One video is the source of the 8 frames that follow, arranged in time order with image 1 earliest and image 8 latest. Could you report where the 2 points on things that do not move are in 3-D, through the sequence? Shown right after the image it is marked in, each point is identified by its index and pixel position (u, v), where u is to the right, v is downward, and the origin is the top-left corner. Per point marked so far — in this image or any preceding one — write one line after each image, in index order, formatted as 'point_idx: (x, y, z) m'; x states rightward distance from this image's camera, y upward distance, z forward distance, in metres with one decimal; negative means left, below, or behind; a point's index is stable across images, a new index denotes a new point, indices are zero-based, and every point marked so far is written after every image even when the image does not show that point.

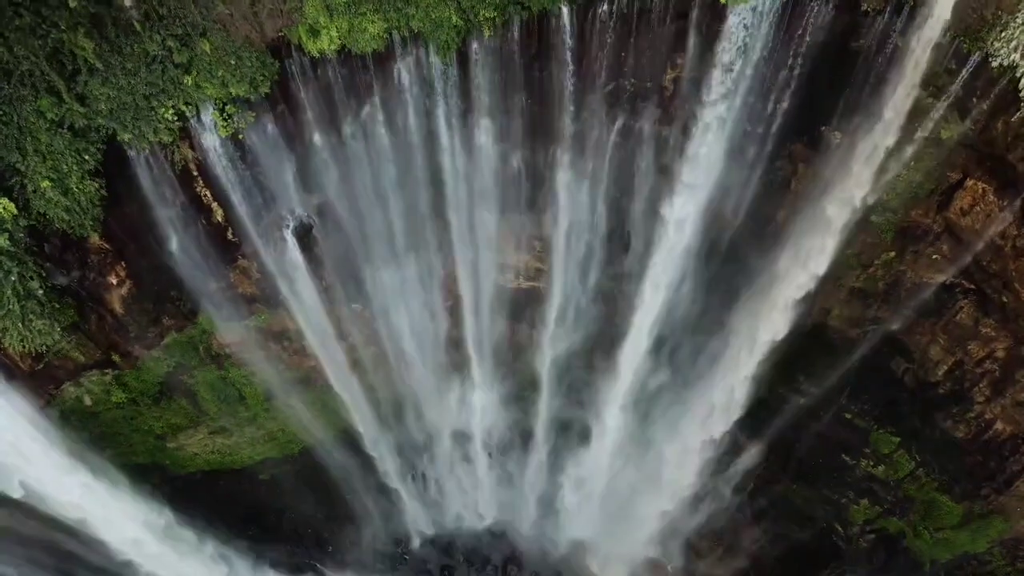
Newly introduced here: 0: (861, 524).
0: (+5.6, -3.8, +11.4) m
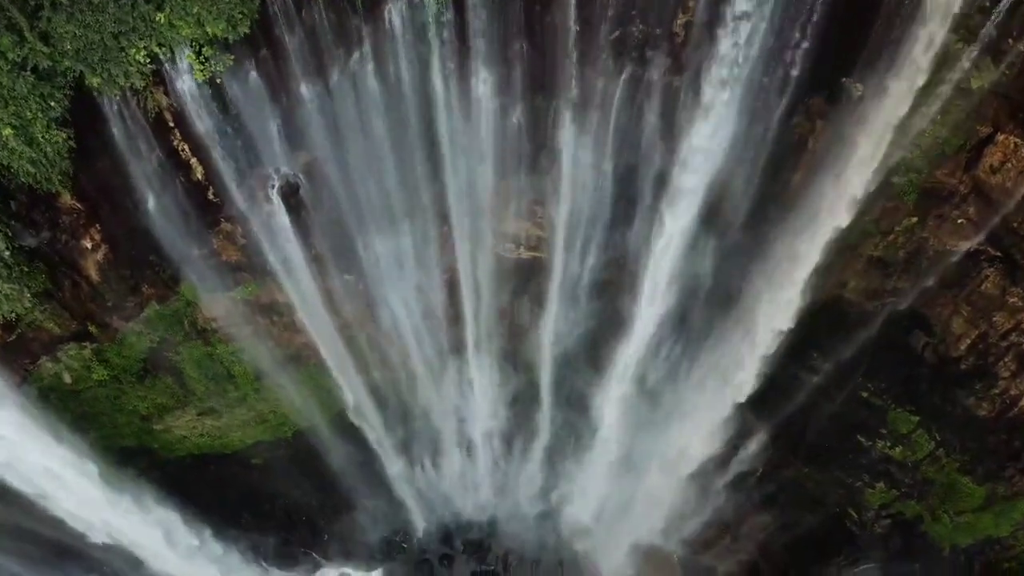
0: (+5.6, -3.4, +10.9) m
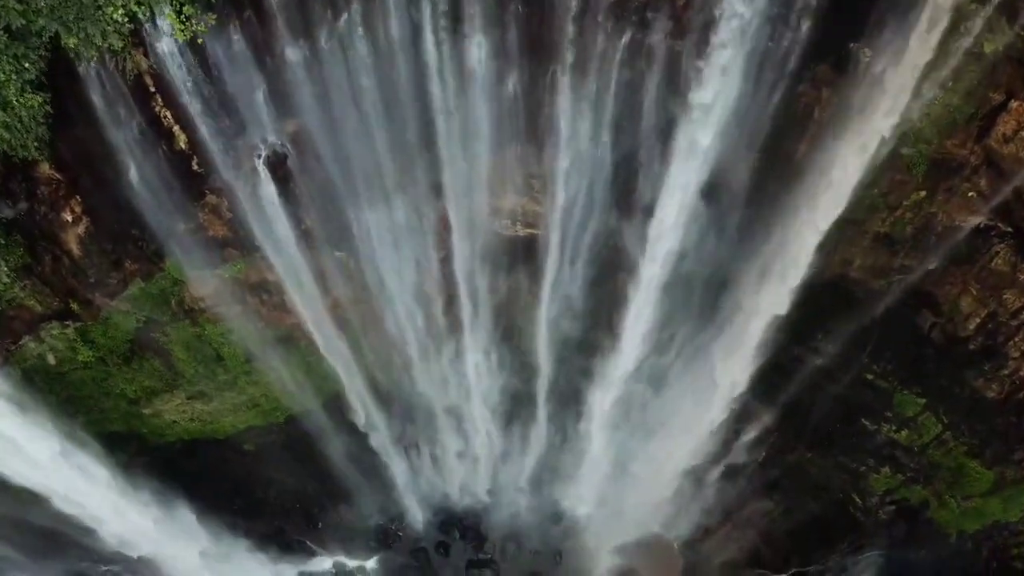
0: (+5.5, -3.1, +10.7) m
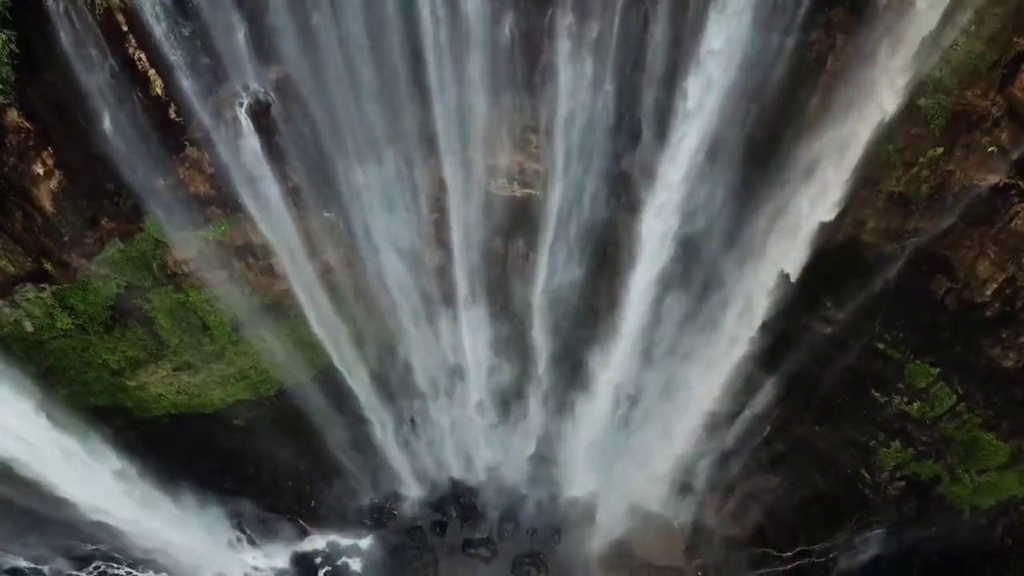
0: (+5.5, -2.7, +10.3) m
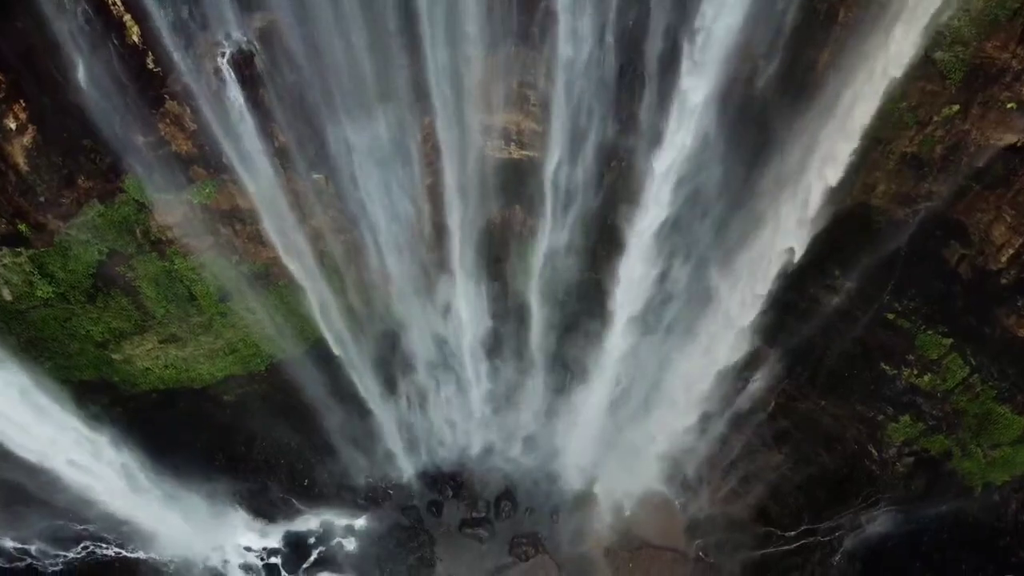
0: (+5.5, -2.2, +10.0) m
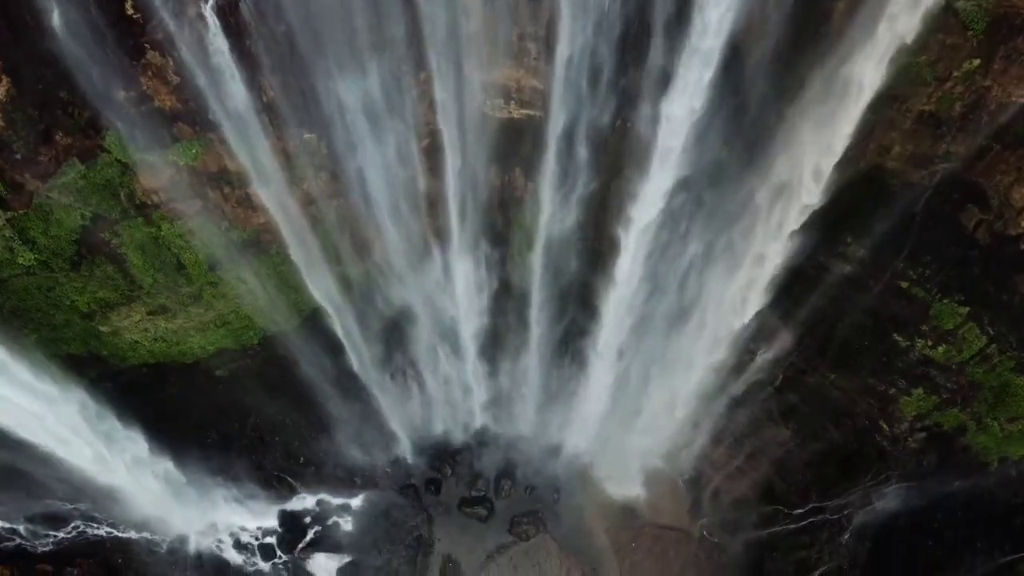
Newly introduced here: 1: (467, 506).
0: (+5.5, -1.8, +9.7) m
1: (-0.7, -3.5, +11.3) m
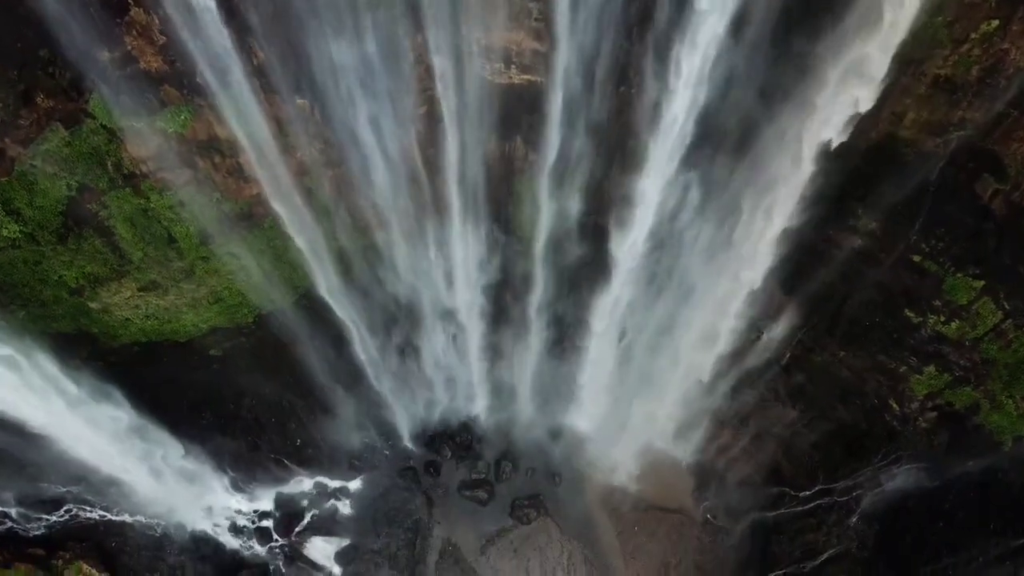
0: (+5.5, -1.5, +9.5) m
1: (-0.7, -3.1, +11.0) m
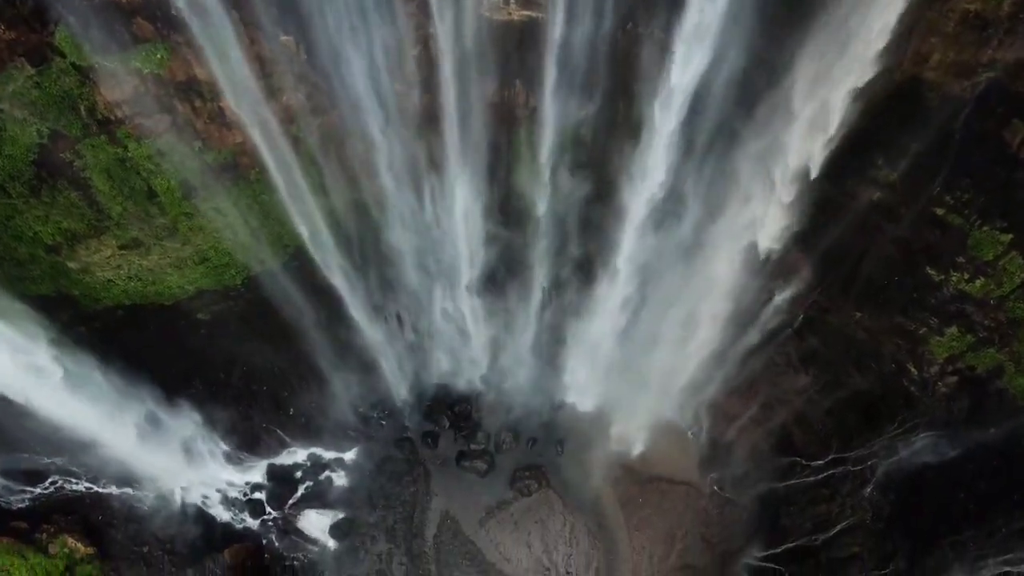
0: (+5.5, -0.9, +9.0) m
1: (-0.7, -2.6, +10.6) m
